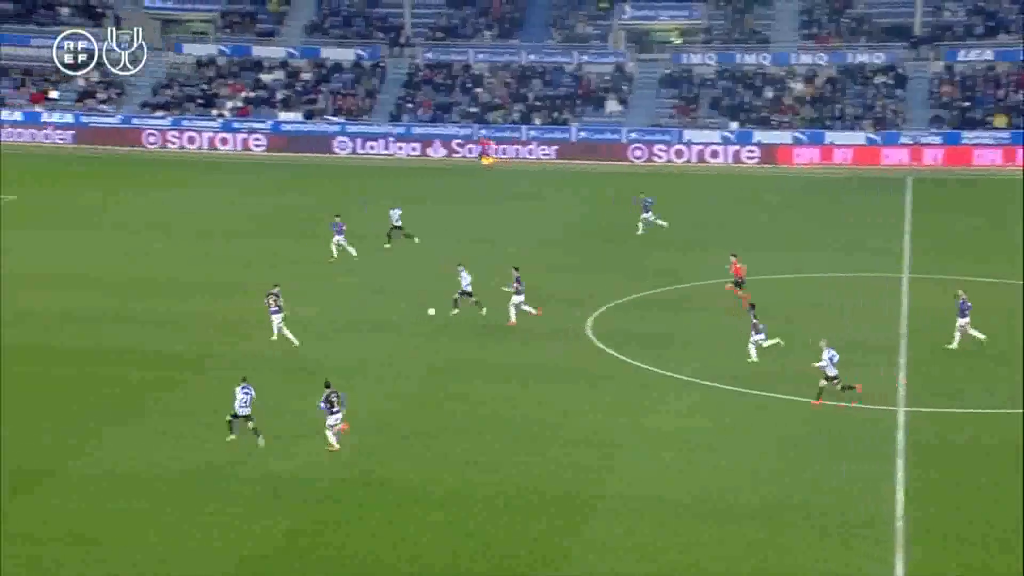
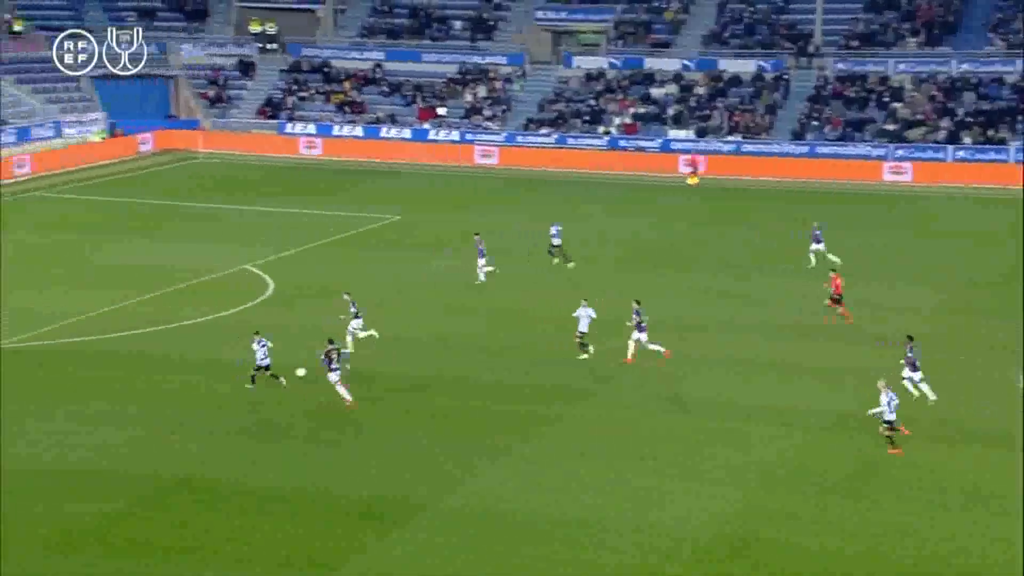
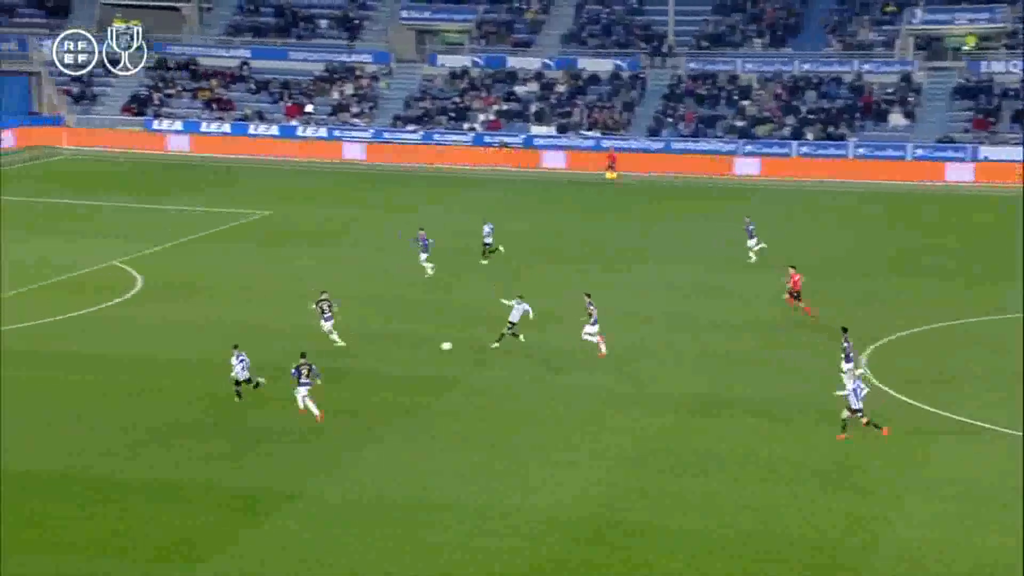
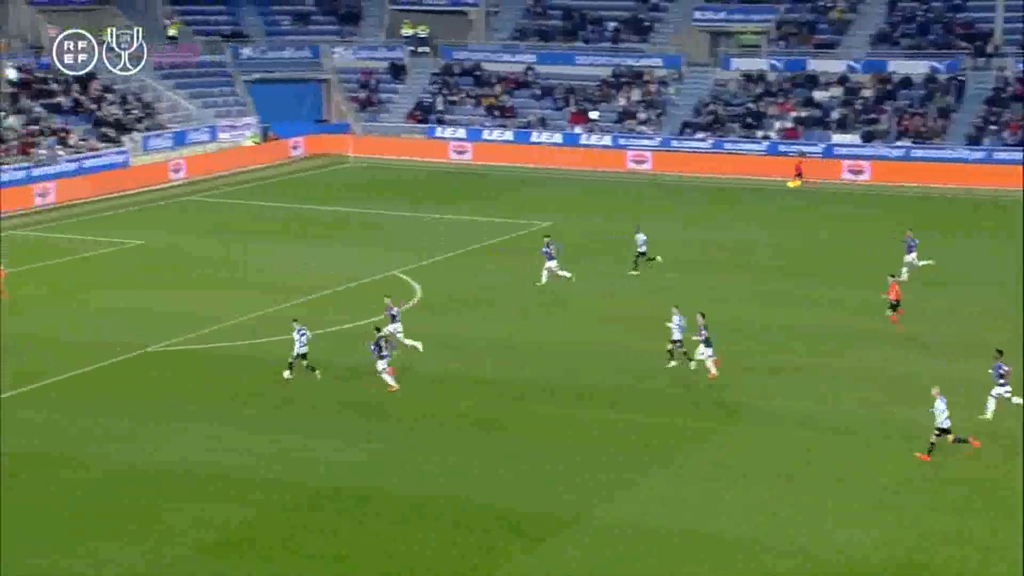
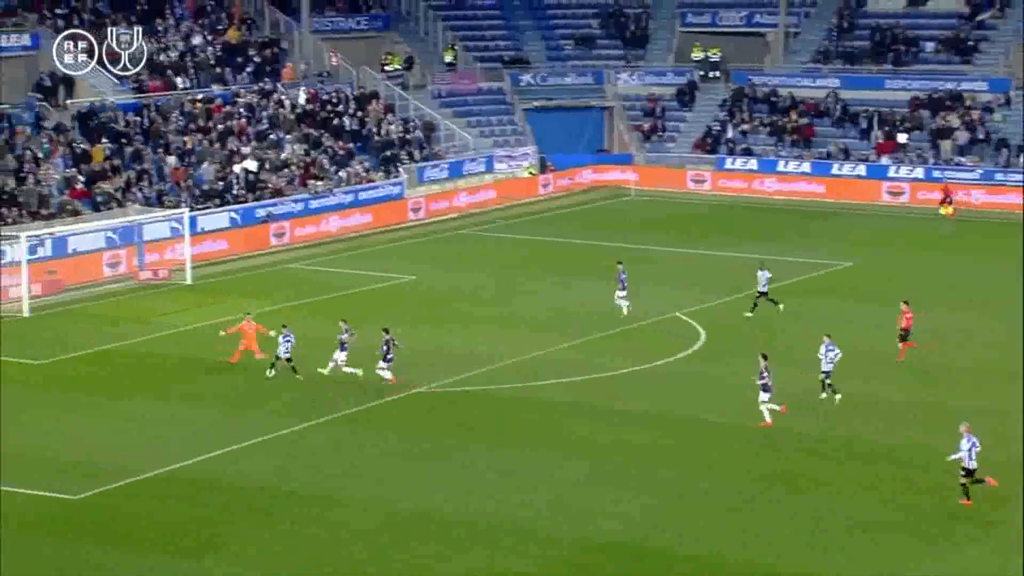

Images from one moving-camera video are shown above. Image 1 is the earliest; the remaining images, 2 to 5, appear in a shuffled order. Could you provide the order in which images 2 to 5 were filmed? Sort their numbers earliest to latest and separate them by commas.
3, 2, 4, 5
